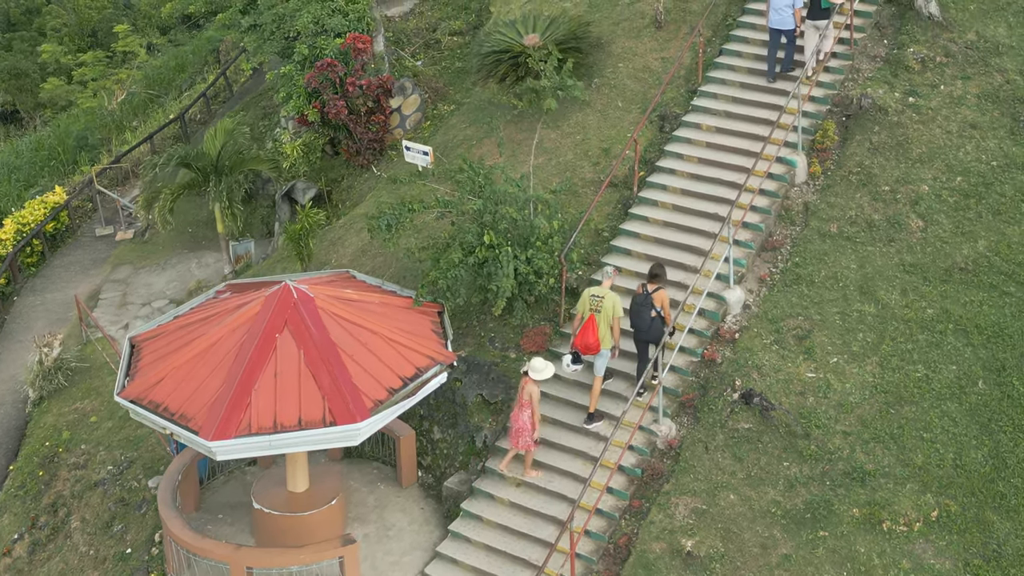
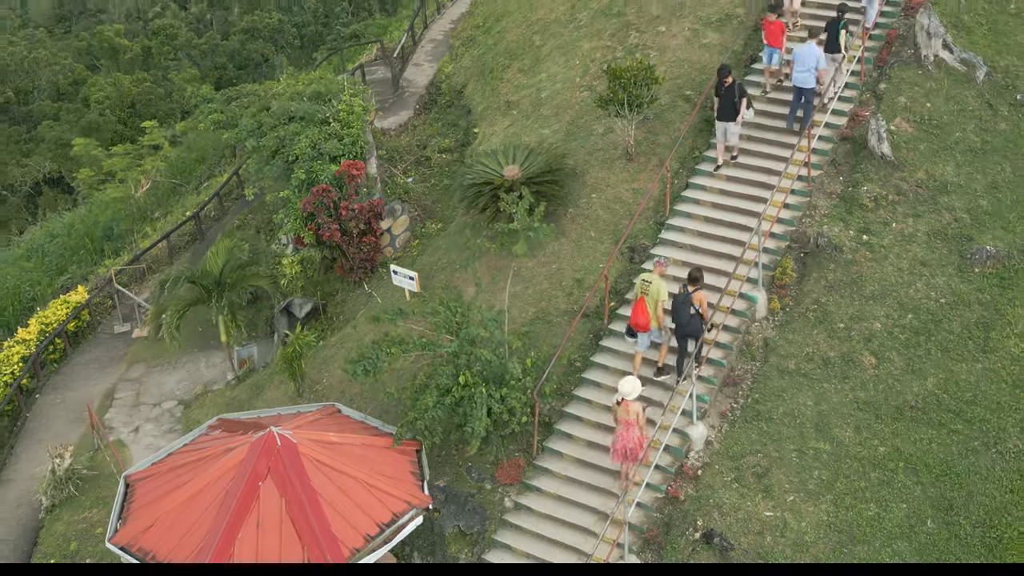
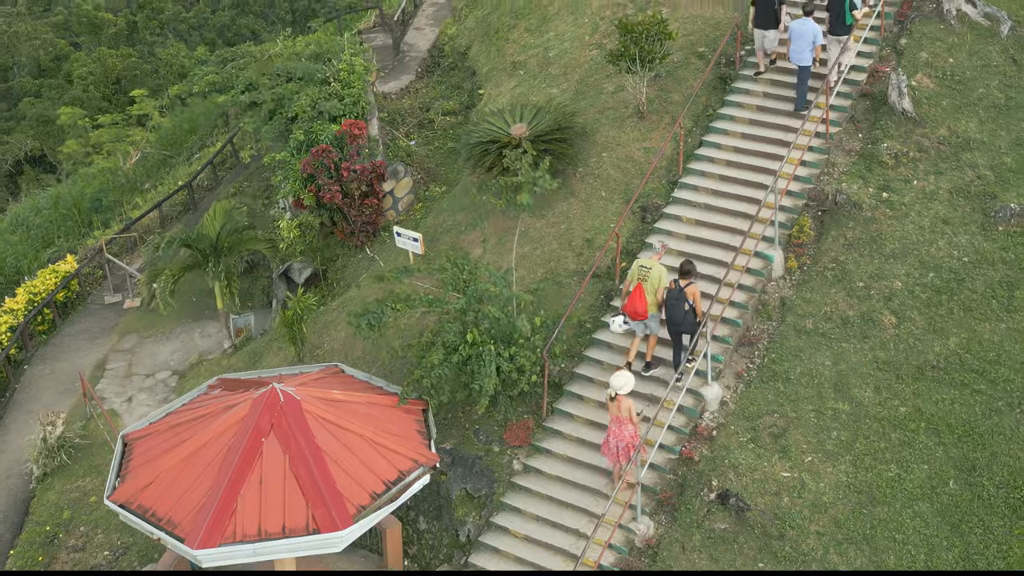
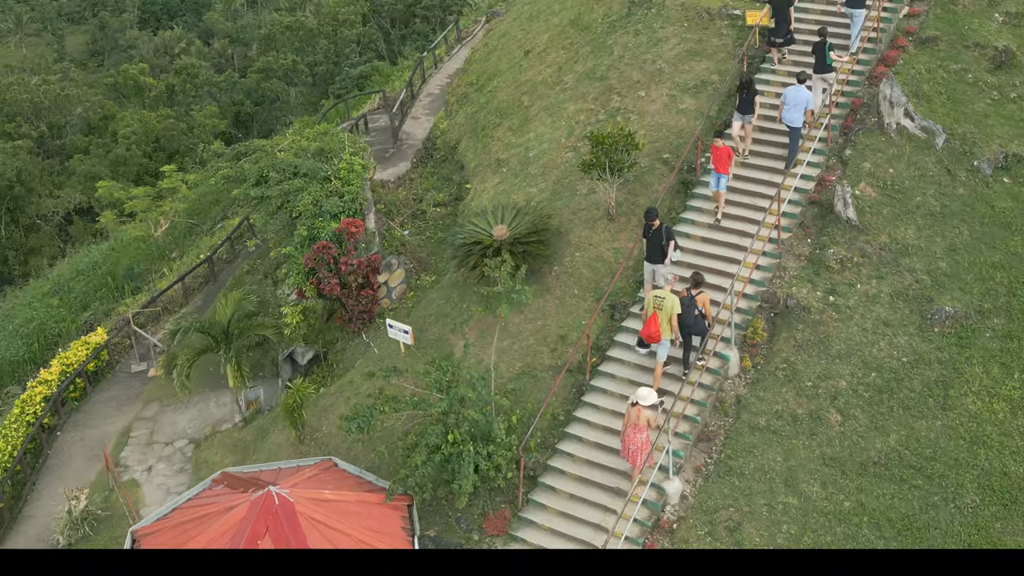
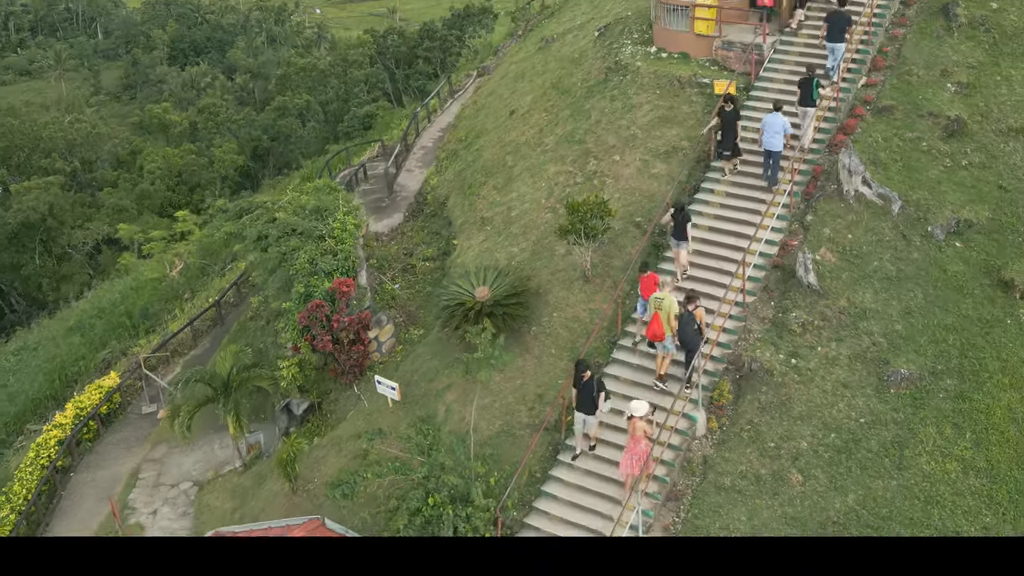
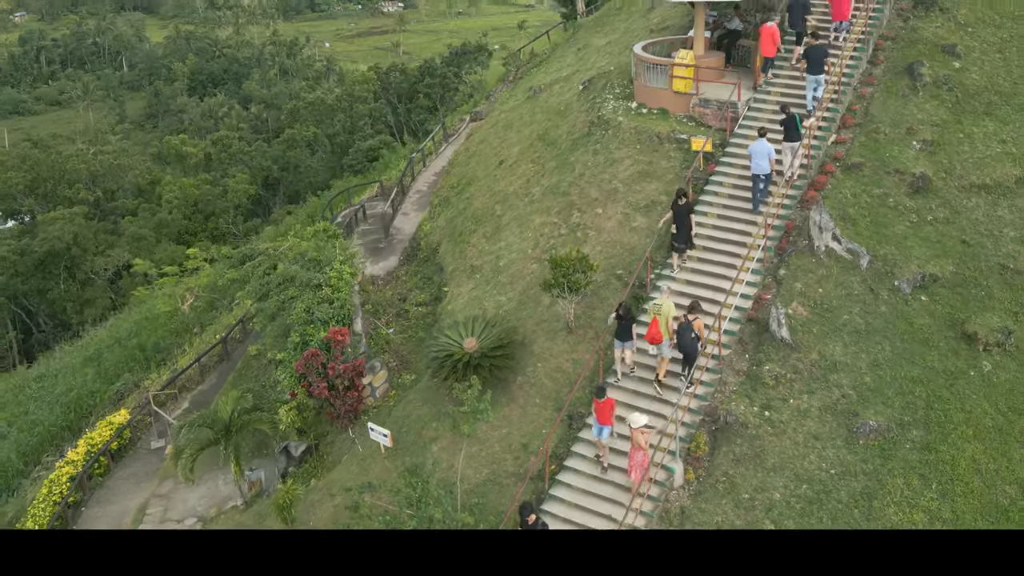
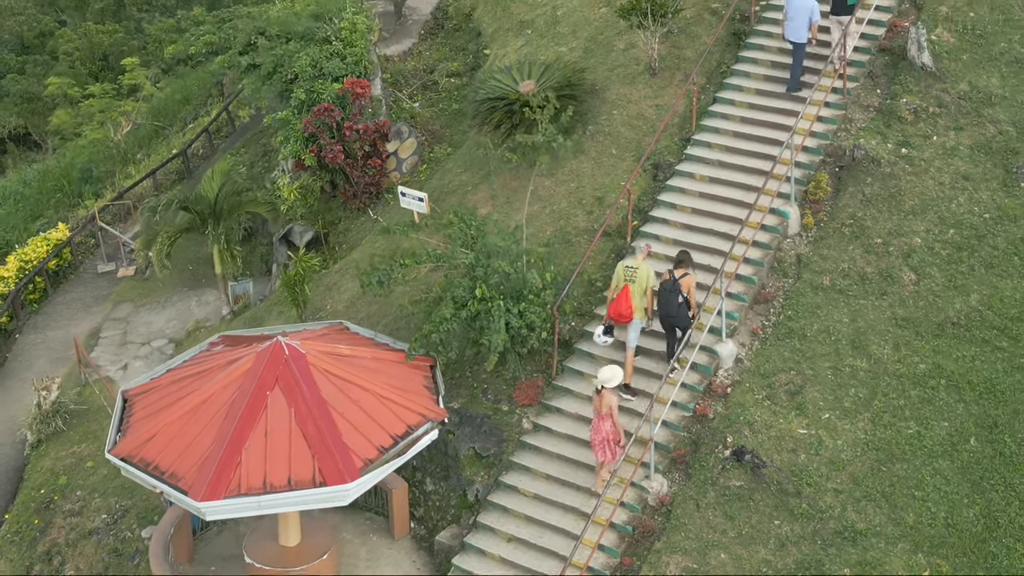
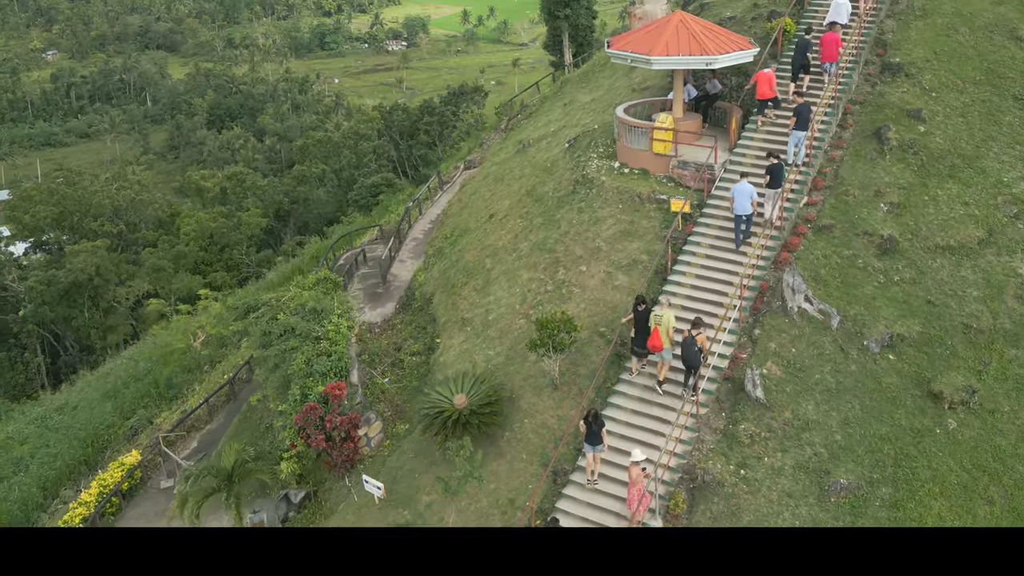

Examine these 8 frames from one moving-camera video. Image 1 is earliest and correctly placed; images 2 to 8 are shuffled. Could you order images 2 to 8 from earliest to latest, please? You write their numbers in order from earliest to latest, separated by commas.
7, 3, 2, 4, 5, 6, 8
